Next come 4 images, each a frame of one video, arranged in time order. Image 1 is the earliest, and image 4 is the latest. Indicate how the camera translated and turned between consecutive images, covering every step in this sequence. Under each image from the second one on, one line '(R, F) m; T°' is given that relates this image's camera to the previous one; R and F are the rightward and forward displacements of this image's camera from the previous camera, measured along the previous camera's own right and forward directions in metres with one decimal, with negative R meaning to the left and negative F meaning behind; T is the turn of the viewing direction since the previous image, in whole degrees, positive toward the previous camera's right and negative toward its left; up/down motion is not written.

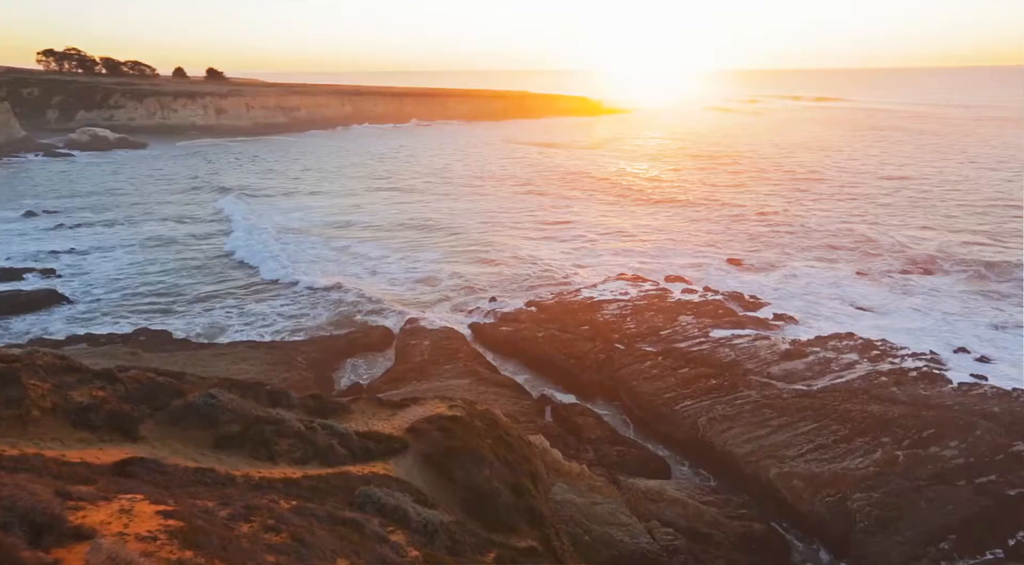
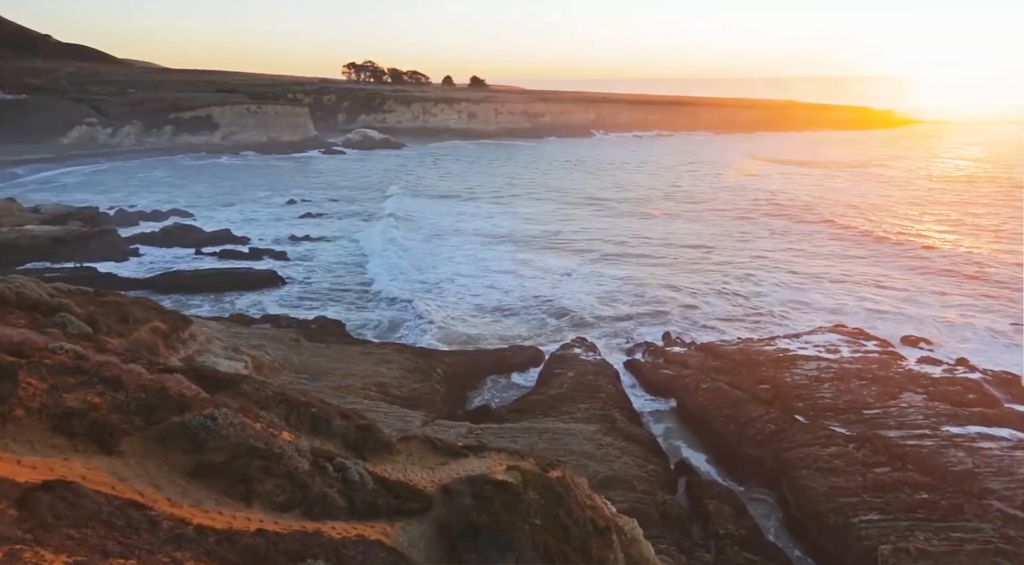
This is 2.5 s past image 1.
(+2.1, +2.7) m; -21°
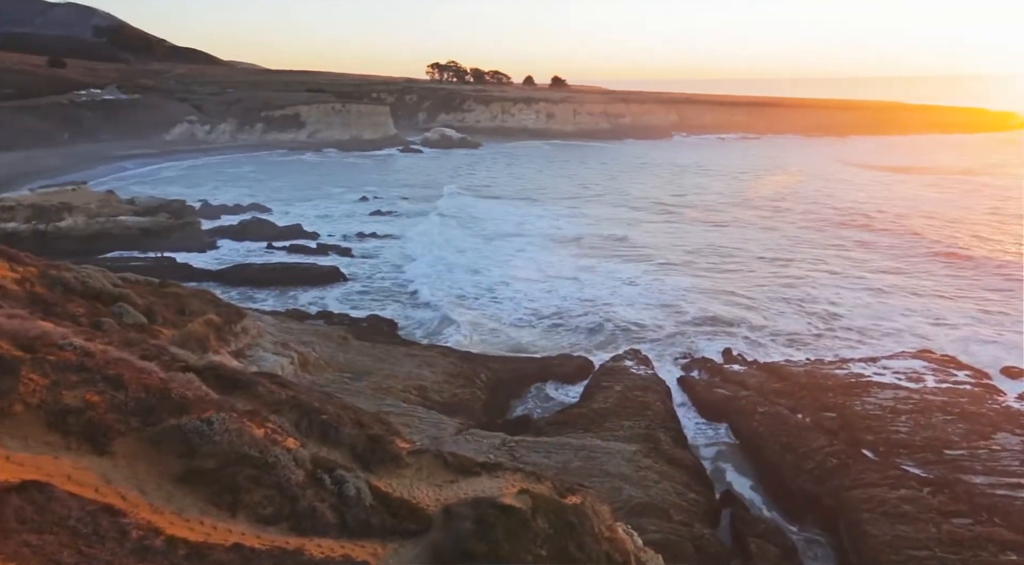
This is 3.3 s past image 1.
(+0.8, +0.7) m; -7°
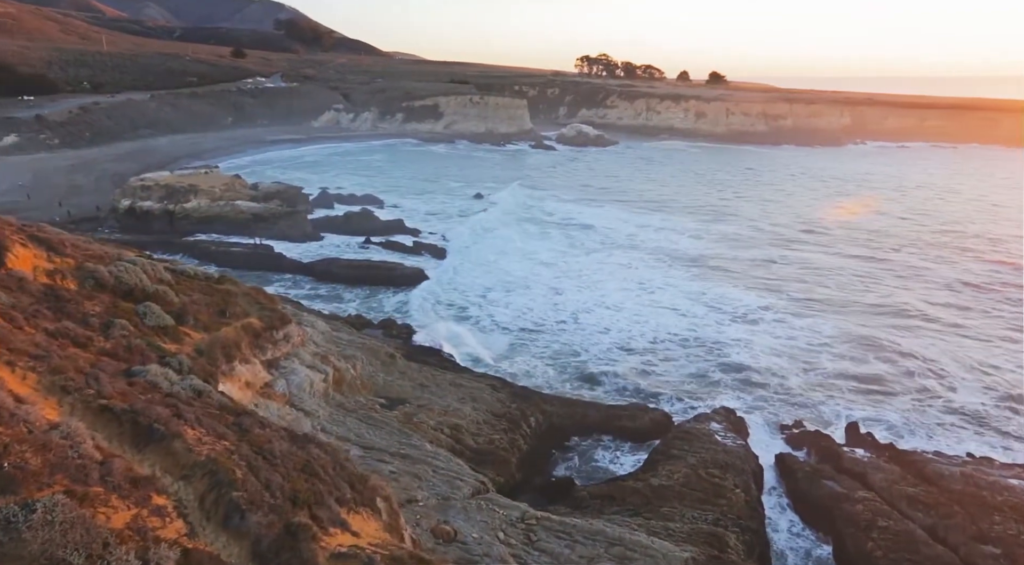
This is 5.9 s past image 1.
(+1.5, +2.8) m; -12°
